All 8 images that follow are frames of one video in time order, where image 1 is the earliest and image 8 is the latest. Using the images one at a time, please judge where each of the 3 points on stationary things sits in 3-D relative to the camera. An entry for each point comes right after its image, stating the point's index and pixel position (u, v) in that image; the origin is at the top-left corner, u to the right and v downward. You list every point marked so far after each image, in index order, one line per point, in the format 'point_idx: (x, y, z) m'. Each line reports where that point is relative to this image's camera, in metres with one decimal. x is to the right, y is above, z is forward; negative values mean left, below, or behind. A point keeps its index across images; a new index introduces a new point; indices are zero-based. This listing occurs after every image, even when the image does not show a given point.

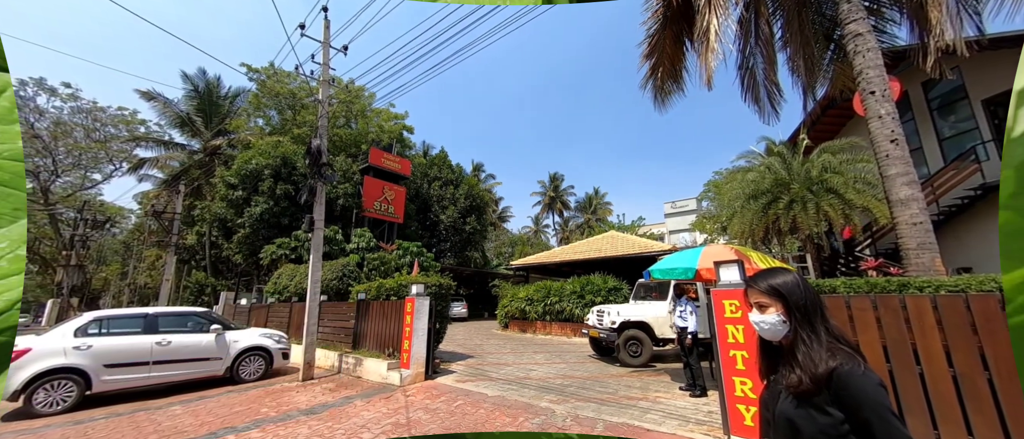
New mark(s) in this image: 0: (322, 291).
0: (-5.9, -2.1, +10.8) m
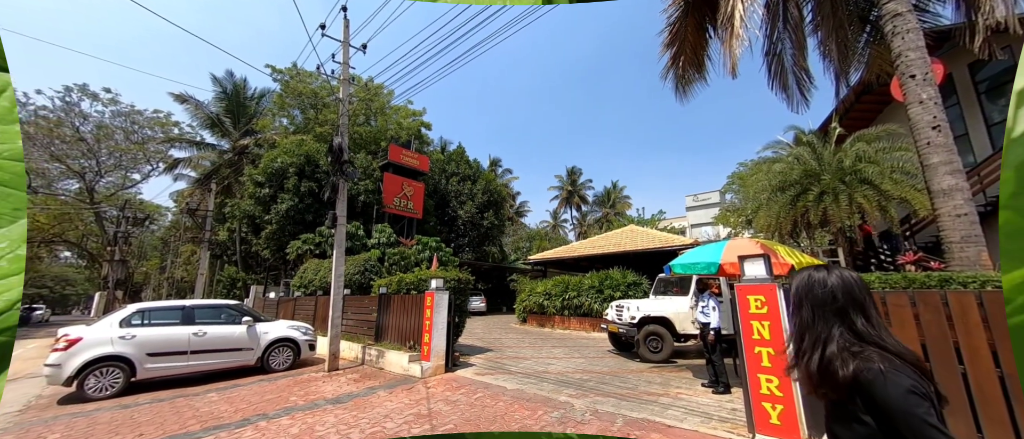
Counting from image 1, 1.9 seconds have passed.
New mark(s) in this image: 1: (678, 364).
0: (-5.3, -2.0, +11.1) m
1: (+3.4, -3.0, +7.4) m
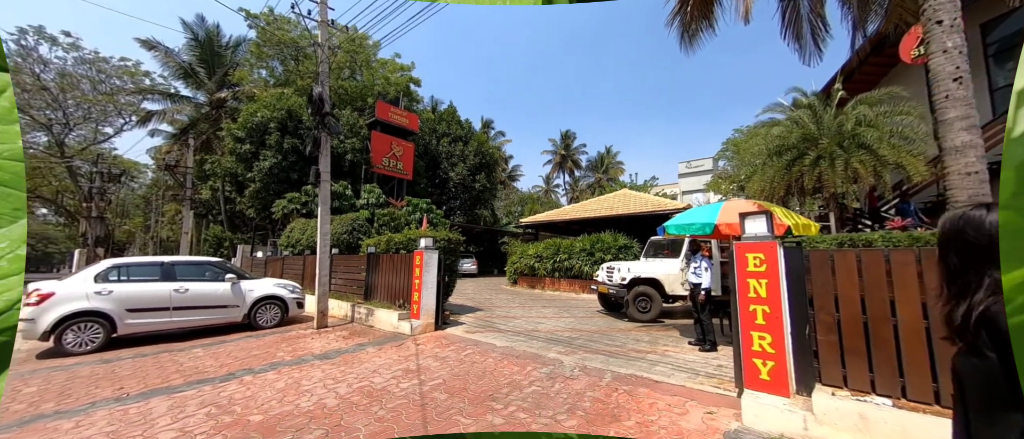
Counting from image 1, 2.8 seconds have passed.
0: (-5.6, -0.7, +10.9) m
1: (+3.2, -2.2, +7.5) m
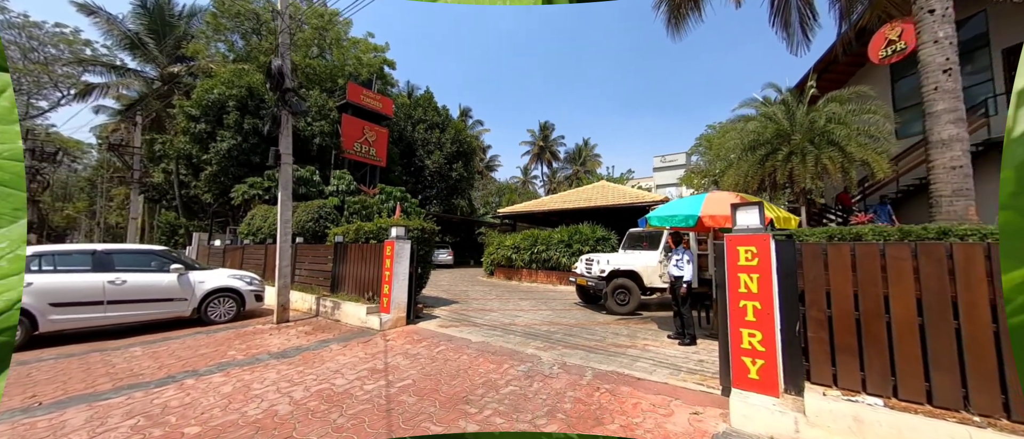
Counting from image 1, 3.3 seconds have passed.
0: (-6.2, -0.4, +10.2) m
1: (+2.7, -2.0, +7.4) m
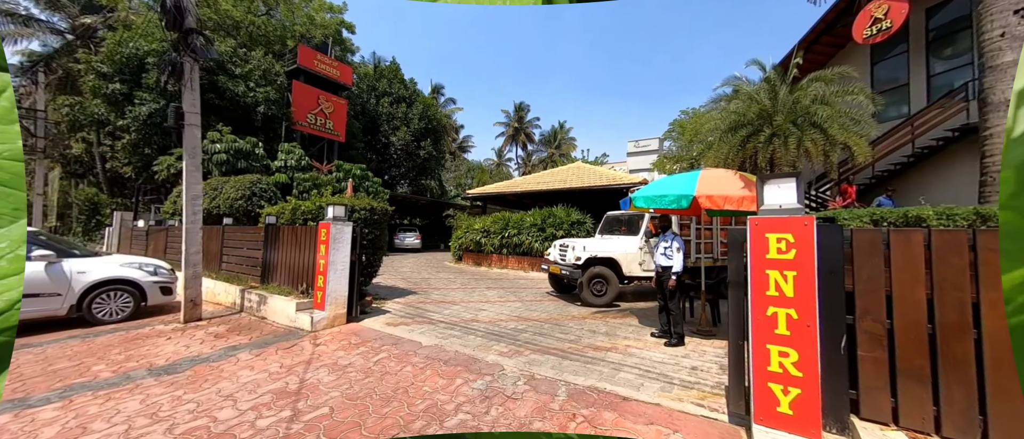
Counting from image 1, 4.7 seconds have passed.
0: (-7.1, +0.2, +8.7) m
1: (+2.1, -1.6, +6.7) m
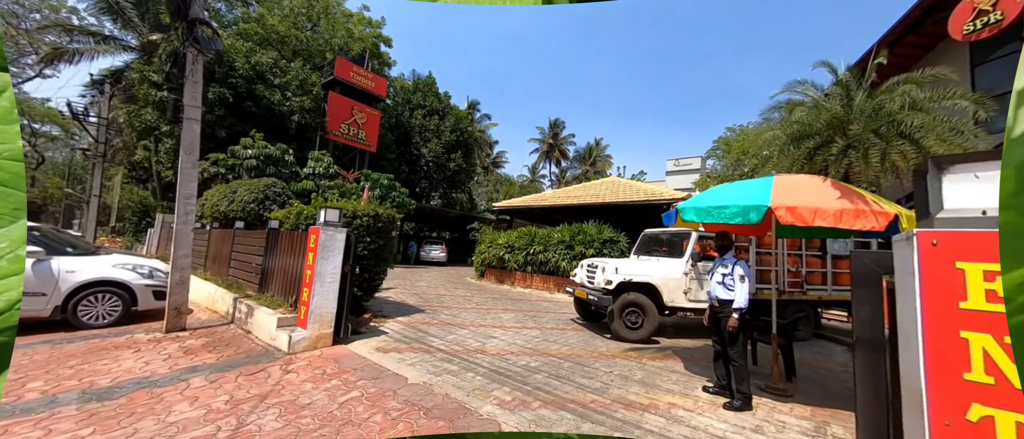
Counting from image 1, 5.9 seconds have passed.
0: (-6.5, +0.1, +8.5) m
1: (+2.3, -1.9, +5.5) m
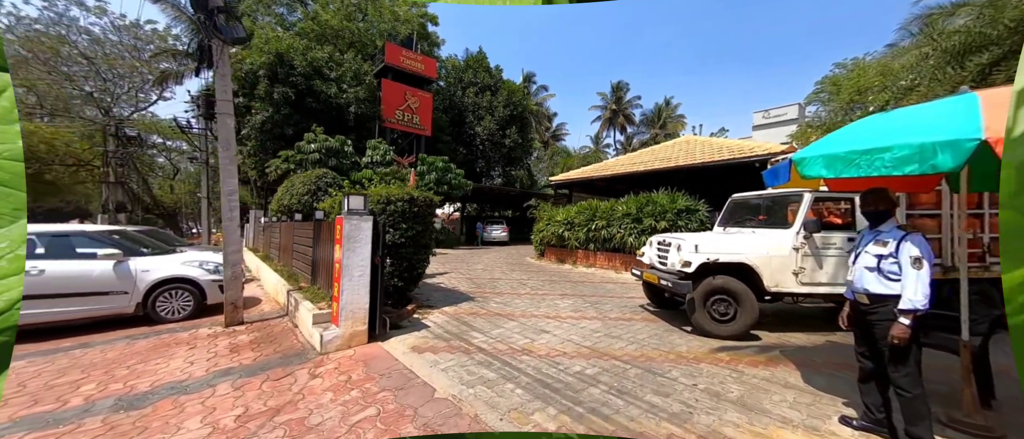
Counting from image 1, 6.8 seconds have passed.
0: (-5.2, +0.3, +8.7) m
1: (+3.0, -1.4, +4.3) m
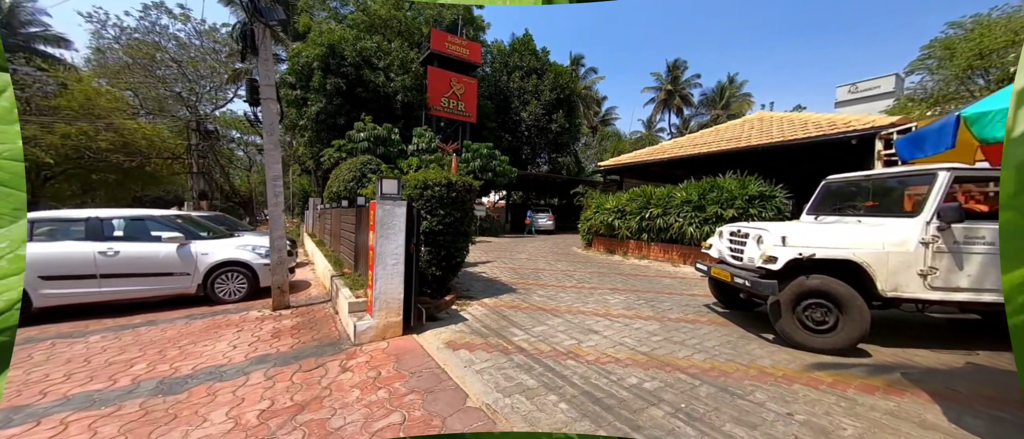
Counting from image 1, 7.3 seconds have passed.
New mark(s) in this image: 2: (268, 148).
0: (-4.1, +0.6, +8.8) m
1: (+3.5, -1.3, +3.4) m
2: (-3.6, +1.0, +5.3) m
